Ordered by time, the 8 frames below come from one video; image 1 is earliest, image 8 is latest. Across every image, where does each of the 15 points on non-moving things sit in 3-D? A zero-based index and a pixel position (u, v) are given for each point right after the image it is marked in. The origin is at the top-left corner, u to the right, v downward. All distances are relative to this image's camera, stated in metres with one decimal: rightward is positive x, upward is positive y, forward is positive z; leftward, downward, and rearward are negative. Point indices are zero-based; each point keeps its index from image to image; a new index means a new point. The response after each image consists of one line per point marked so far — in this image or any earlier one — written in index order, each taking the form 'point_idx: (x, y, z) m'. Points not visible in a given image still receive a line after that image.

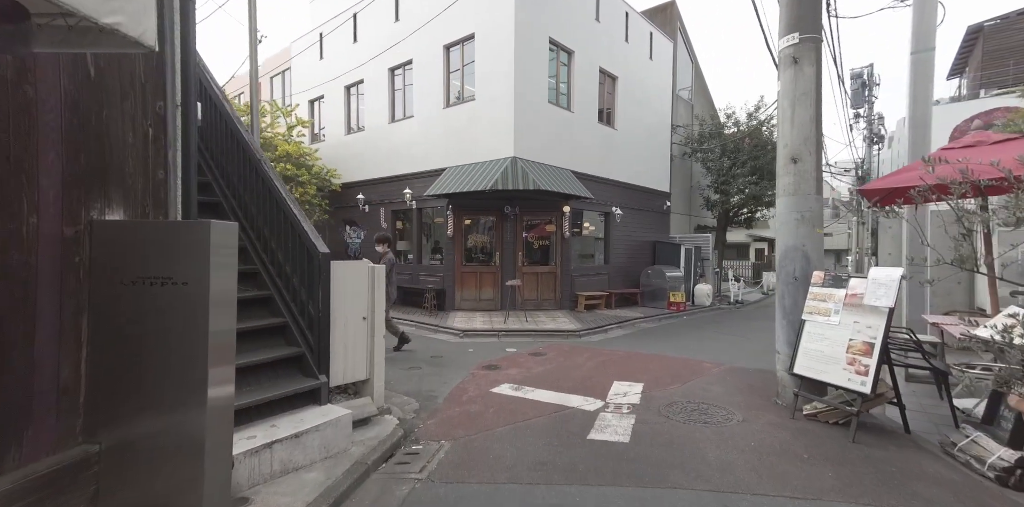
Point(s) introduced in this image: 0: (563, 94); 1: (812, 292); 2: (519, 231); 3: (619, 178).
0: (+1.4, +4.4, +11.9) m
1: (+2.9, -0.4, +4.3) m
2: (+0.2, +0.6, +11.7) m
3: (+3.4, +2.4, +14.1) m
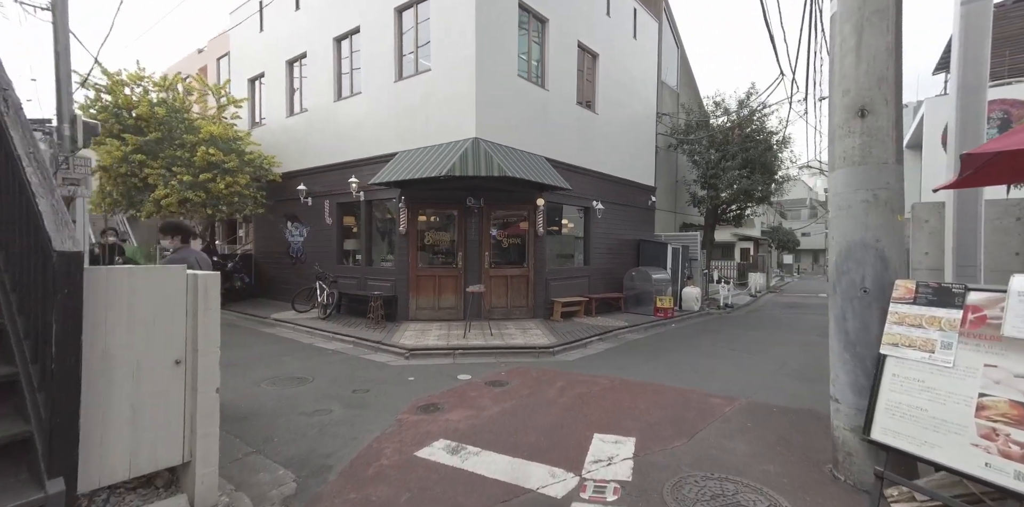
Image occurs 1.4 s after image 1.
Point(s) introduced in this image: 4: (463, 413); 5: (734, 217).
0: (+0.5, +4.4, +10.3) m
1: (+2.4, -0.4, +2.8) m
2: (-0.6, +0.6, +10.0) m
3: (+2.5, +2.4, +12.5) m
4: (-0.5, -1.7, +4.6) m
5: (+9.1, +1.5, +18.0) m
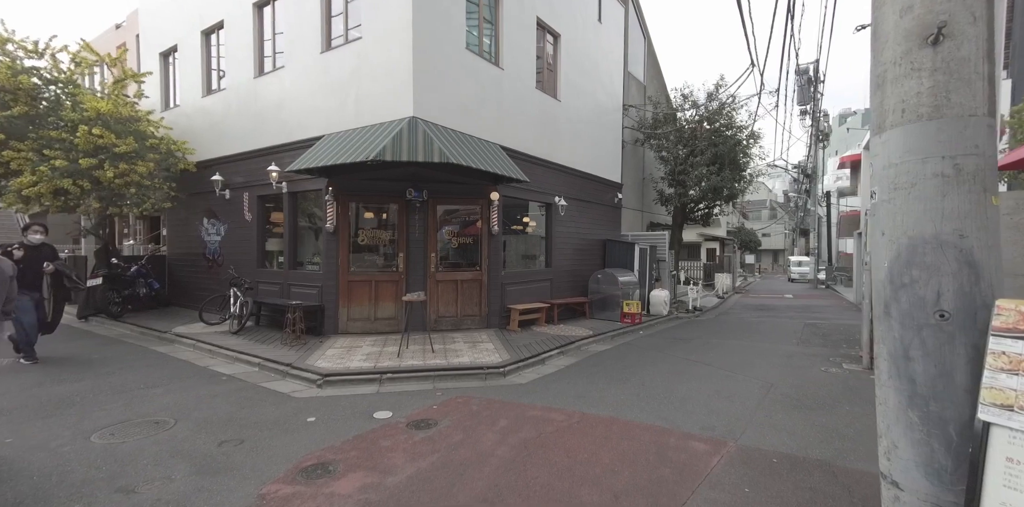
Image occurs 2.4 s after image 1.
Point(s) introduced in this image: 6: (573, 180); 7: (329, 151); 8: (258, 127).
0: (-0.5, +4.3, +9.1) m
1: (+1.9, -0.4, +1.7) m
2: (-1.6, +0.6, +8.7) m
3: (+1.3, +2.4, +11.5) m
4: (-1.1, -1.7, +3.3) m
5: (+7.5, +1.5, +17.3) m
6: (+1.7, +2.0, +12.0) m
7: (-3.1, +1.7, +7.4) m
8: (-5.4, +2.7, +9.3) m
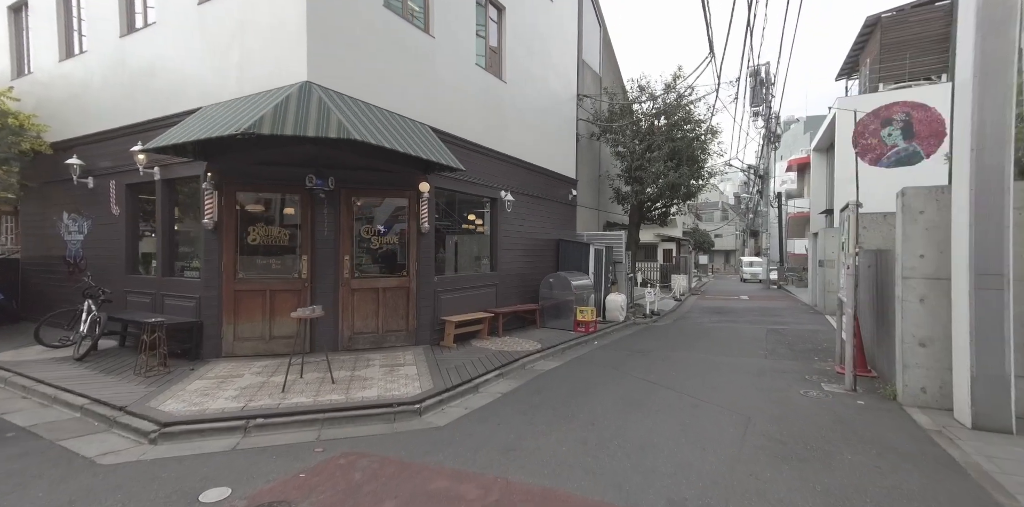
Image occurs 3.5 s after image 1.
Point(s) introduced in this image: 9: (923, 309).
0: (-1.7, +4.3, +7.6) m
1: (+1.4, -0.4, +0.5) m
2: (-2.8, +0.5, +7.2) m
3: (-0.1, +2.4, +10.2) m
4: (-1.8, -1.7, +1.8) m
5: (+5.6, +1.4, +16.6) m
6: (+0.2, +2.0, +10.7) m
7: (-4.1, +1.7, +5.8) m
8: (-6.6, +2.6, +7.5) m
9: (+4.5, -0.6, +4.8) m
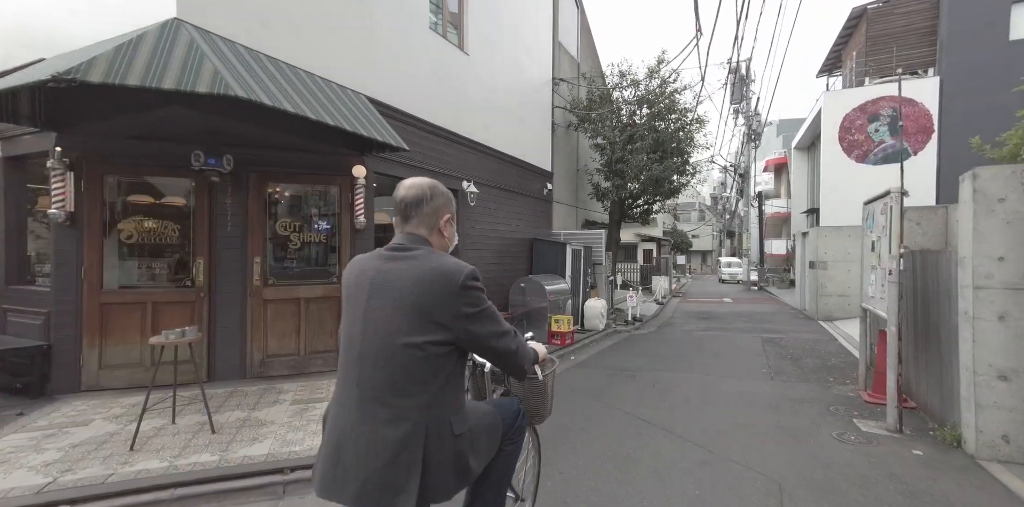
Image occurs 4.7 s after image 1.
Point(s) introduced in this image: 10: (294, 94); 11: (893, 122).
0: (-2.3, +4.3, +6.1) m
1: (+1.1, -0.4, -0.8) m
2: (-3.3, +0.5, +5.7) m
3: (-0.8, +2.3, +8.8) m
4: (-2.1, -1.7, +0.3) m
5: (+4.5, +1.4, +15.4) m
6: (-0.5, +2.0, +9.3) m
7: (-4.6, +1.7, +4.2) m
8: (-7.2, +2.6, +5.7) m
9: (+4.0, -0.6, +3.6) m
10: (-2.3, +1.8, +4.7) m
11: (+13.0, +4.5, +15.0) m
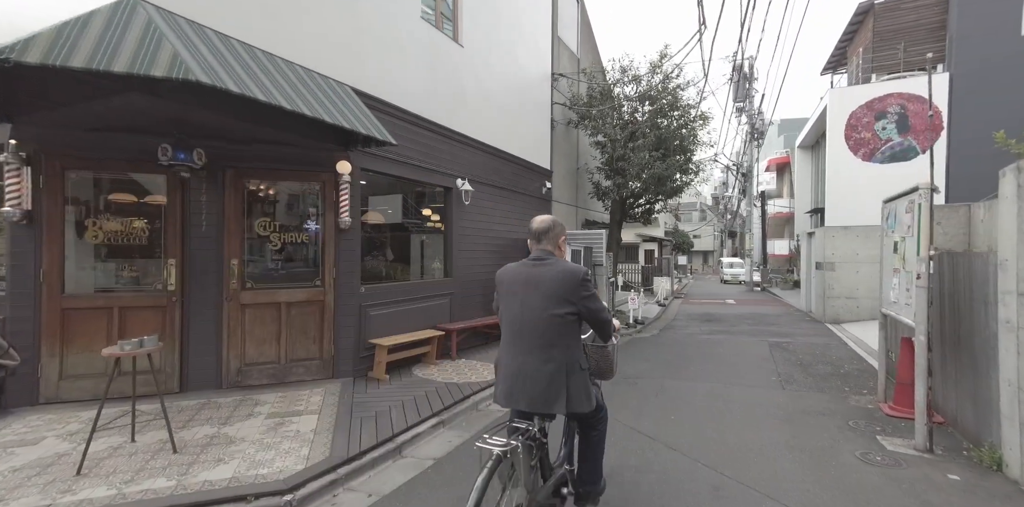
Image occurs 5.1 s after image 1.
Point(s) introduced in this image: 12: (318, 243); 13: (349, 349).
0: (-2.3, +4.3, +5.8) m
1: (+1.1, -0.4, -1.2) m
2: (-3.4, +0.5, +5.3) m
3: (-0.9, +2.3, +8.4) m
4: (-2.2, -1.7, -0.1) m
5: (+4.5, +1.4, +15.0) m
6: (-0.6, +1.9, +9.0) m
7: (-4.7, +1.7, +3.8) m
8: (-7.3, +2.6, +5.4) m
9: (+3.9, -0.6, +3.2) m
10: (-2.4, +1.7, +4.3) m
11: (+13.0, +4.5, +14.6) m
12: (-2.6, +0.2, +5.8) m
13: (-2.2, -1.3, +5.9) m
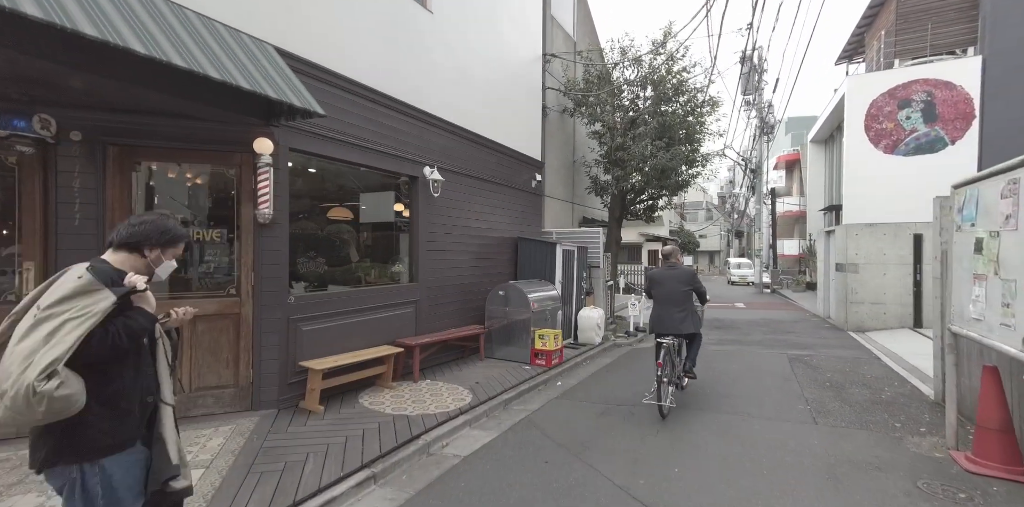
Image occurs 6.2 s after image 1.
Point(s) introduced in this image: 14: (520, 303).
0: (-2.7, +4.2, +4.6) m
1: (+0.6, -0.4, -2.4) m
2: (-3.8, +0.5, +4.1) m
3: (-1.2, +2.3, +7.2) m
4: (-2.6, -1.8, -1.2) m
5: (+4.2, +1.4, +13.8) m
6: (-0.9, +1.9, +7.8) m
7: (-5.1, +1.7, +2.7) m
8: (-7.6, +2.6, +4.3) m
9: (+3.5, -0.6, +2.0) m
10: (-2.8, +1.7, +3.2) m
11: (+12.7, +4.5, +13.3) m
12: (-3.0, +0.1, +4.7) m
13: (-2.6, -1.3, +4.8) m
14: (+0.1, -0.9, +7.6) m
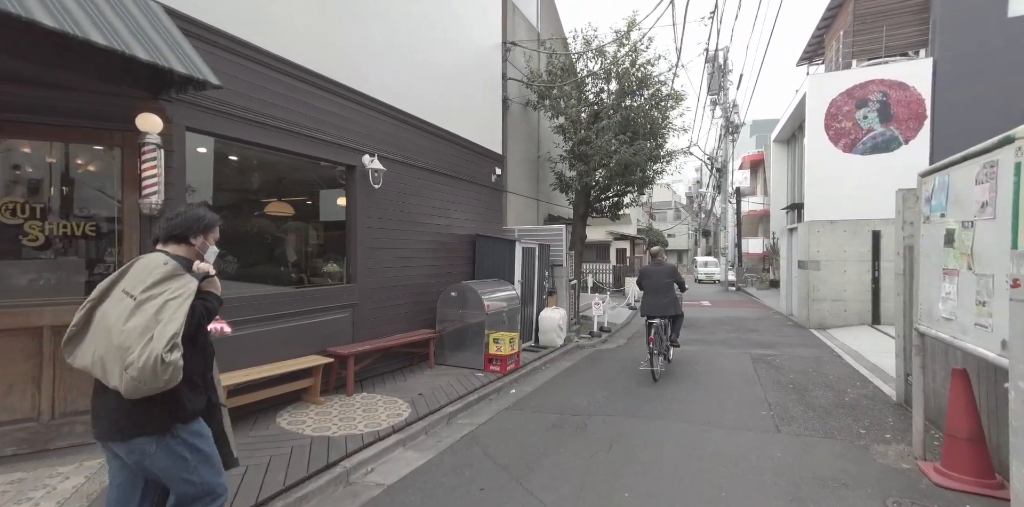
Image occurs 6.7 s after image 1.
0: (-3.4, +4.3, +3.9) m
1: (+0.4, -0.4, -2.9) m
2: (-4.4, +0.5, +3.4) m
3: (-2.0, +2.3, +6.6) m
4: (-2.9, -1.7, -1.9) m
5: (+3.0, +1.4, +13.5) m
6: (-1.7, +2.0, +7.2) m
7: (-5.6, +1.7, +1.8) m
8: (-8.2, +2.6, +3.3) m
9: (+3.1, -0.6, +1.6) m
10: (-3.3, +1.7, +2.5) m
11: (+11.5, +4.5, +13.5) m
12: (-3.6, +0.2, +4.0) m
13: (-3.2, -1.3, +4.1) m
14: (-0.6, -0.8, +7.0) m
